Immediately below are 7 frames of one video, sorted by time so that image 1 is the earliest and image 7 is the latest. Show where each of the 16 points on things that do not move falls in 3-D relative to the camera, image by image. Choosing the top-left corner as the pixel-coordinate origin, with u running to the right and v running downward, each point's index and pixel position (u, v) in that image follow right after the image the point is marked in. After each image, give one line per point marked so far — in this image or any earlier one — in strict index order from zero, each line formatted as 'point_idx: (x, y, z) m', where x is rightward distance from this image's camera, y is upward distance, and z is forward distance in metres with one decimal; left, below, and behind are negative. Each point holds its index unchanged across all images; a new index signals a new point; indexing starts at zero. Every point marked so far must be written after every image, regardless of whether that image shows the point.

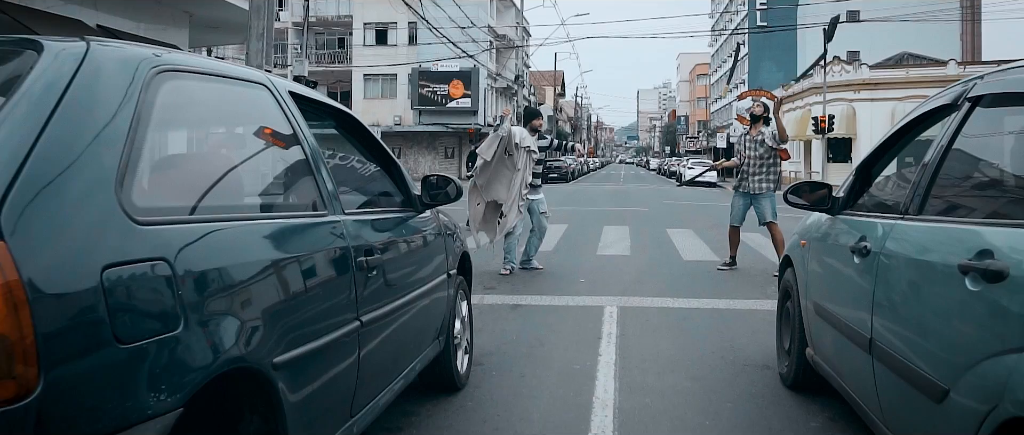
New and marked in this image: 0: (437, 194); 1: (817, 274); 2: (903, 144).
0: (-0.4, +0.1, +4.9) m
1: (+1.7, -0.3, +4.9) m
2: (+2.0, +0.3, +4.4) m
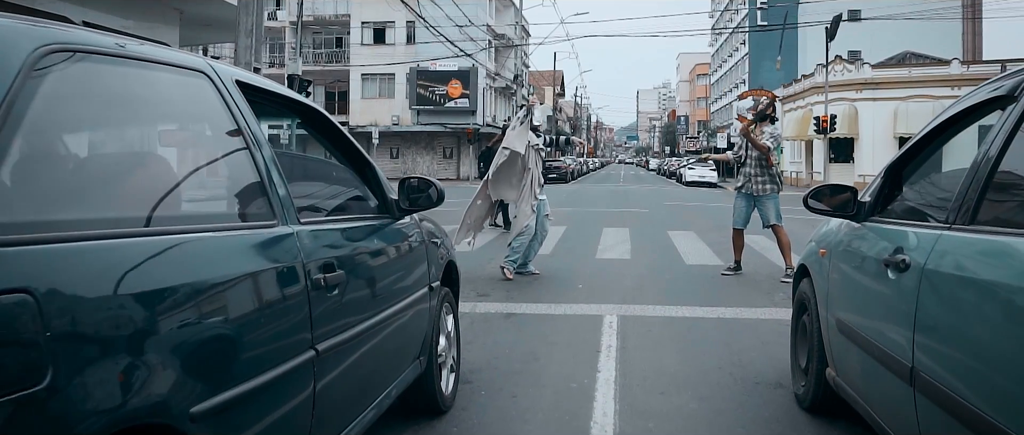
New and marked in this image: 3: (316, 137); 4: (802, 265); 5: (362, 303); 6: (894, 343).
0: (-0.5, +0.1, +4.4) m
1: (+1.7, -0.3, +4.4) m
2: (+1.9, +0.3, +3.9) m
3: (-0.9, +0.4, +4.0) m
4: (+1.7, -0.3, +5.1) m
5: (-0.6, -0.3, +3.7) m
6: (+1.6, -0.5, +3.6) m
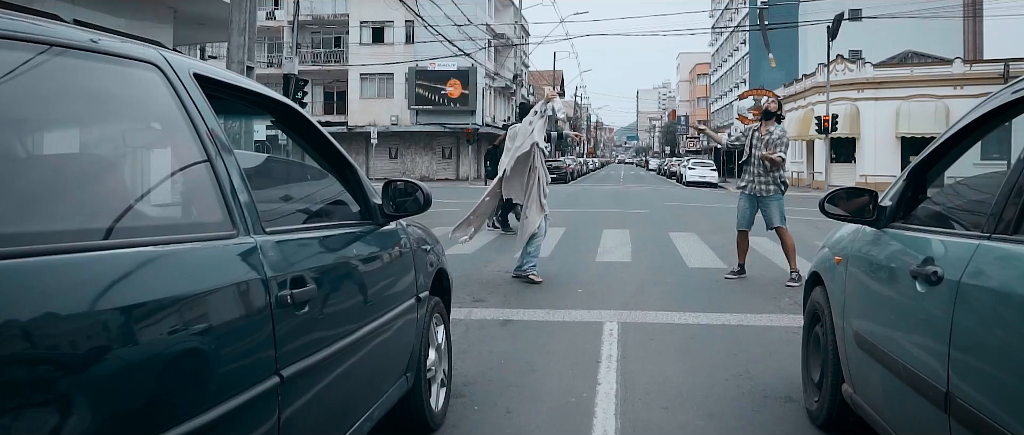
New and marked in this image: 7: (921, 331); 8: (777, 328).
0: (-0.5, +0.1, +4.1) m
1: (+1.6, -0.4, +4.1) m
2: (+1.9, +0.3, +3.7) m
3: (-1.0, +0.4, +3.7) m
4: (+1.7, -0.3, +4.8) m
5: (-0.7, -0.4, +3.4) m
6: (+1.6, -0.5, +3.3) m
7: (+1.6, -0.4, +3.3) m
8: (+2.2, -0.9, +7.2) m
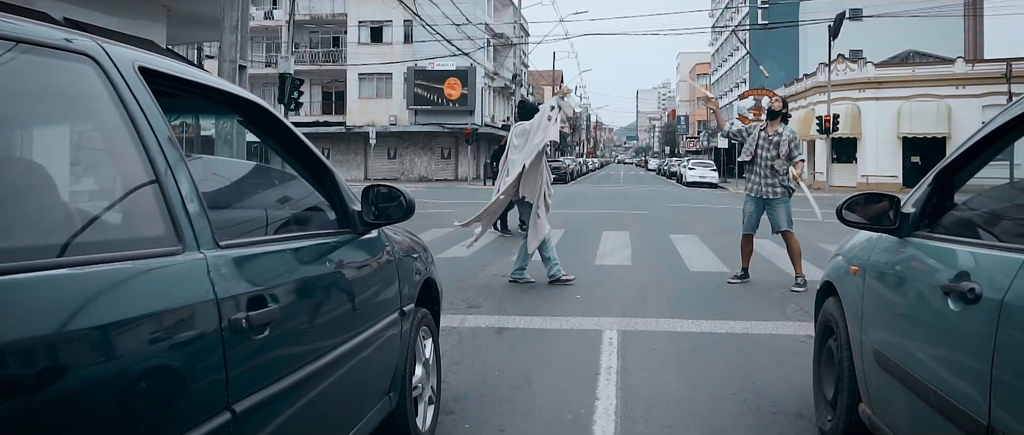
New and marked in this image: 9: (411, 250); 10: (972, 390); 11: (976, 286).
0: (-0.6, 0.0, +3.8) m
1: (+1.6, -0.4, +3.8) m
2: (+1.9, +0.3, +3.4) m
3: (-1.0, +0.3, +3.4) m
4: (+1.6, -0.3, +4.5) m
5: (-0.7, -0.4, +3.1) m
6: (+1.5, -0.6, +3.0) m
7: (+1.5, -0.5, +3.0) m
8: (+2.2, -1.0, +7.0) m
9: (-0.5, -0.2, +4.4) m
10: (+1.5, -0.6, +2.8) m
11: (+1.6, -0.2, +2.9) m
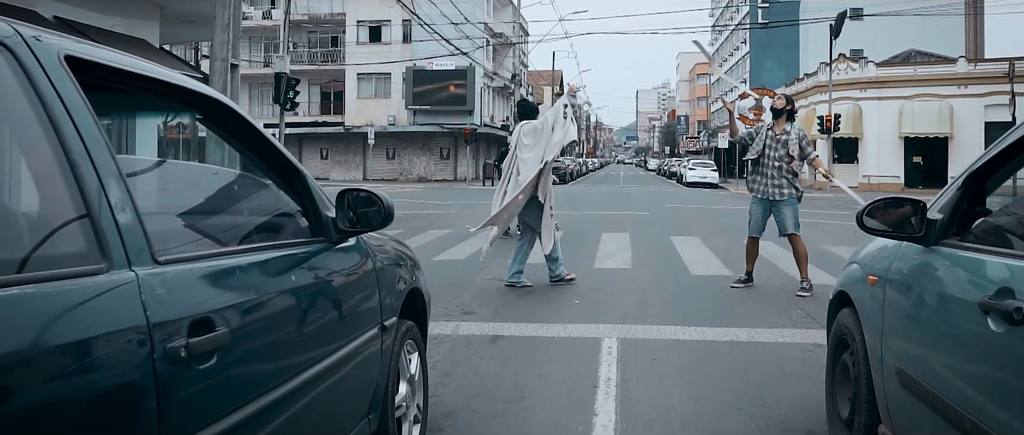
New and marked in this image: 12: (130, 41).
0: (-0.6, 0.0, +3.5) m
1: (+1.5, -0.4, +3.5) m
2: (+1.8, +0.2, +3.1) m
3: (-1.1, +0.3, +3.1) m
4: (+1.6, -0.4, +4.2) m
5: (-0.7, -0.4, +2.8) m
6: (+1.5, -0.6, +2.7) m
7: (+1.5, -0.5, +2.7) m
8: (+2.1, -1.0, +6.7) m
9: (-0.6, -0.2, +4.1) m
10: (+1.5, -0.6, +2.6) m
11: (+1.5, -0.3, +2.6) m
12: (-7.6, +3.5, +17.1) m
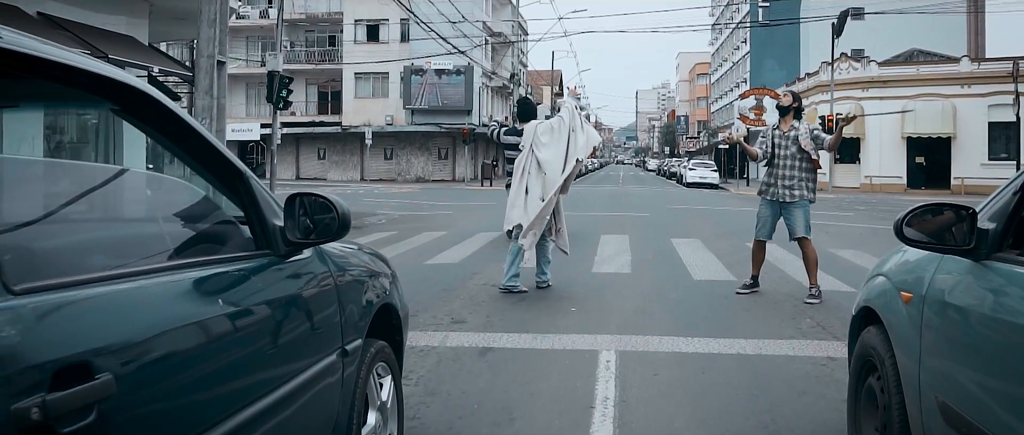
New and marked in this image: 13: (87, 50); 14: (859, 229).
0: (-0.7, 0.0, +3.1) m
1: (+1.5, -0.5, +3.0) m
2: (+1.8, +0.2, +2.6) m
3: (-1.1, +0.3, +2.7) m
4: (+1.5, -0.4, +3.7) m
5: (-0.8, -0.5, +2.4) m
6: (+1.4, -0.6, +2.3) m
7: (+1.4, -0.5, +2.3) m
8: (+2.1, -1.0, +6.2) m
9: (-0.6, -0.2, +3.6) m
10: (+1.4, -0.6, +2.1) m
11: (+1.5, -0.3, +2.1) m
12: (-7.7, +3.5, +16.7) m
13: (-6.8, +2.7, +13.7) m
14: (+7.6, -0.3, +18.8) m
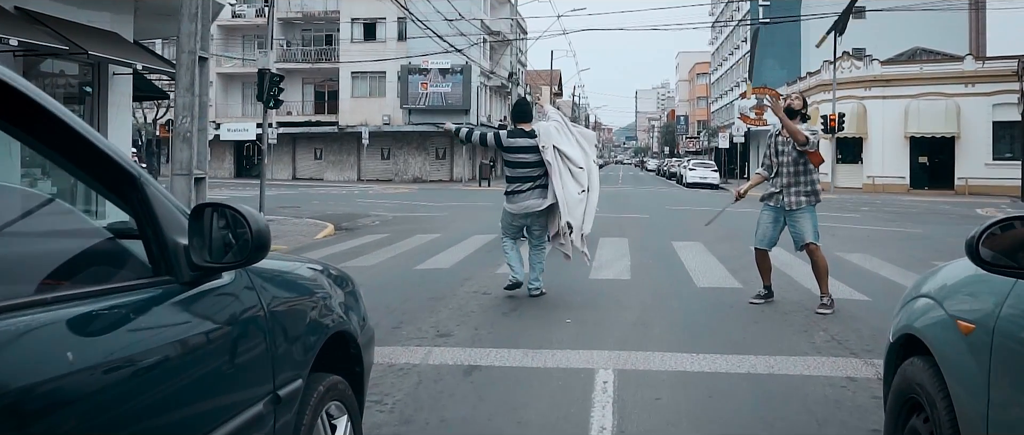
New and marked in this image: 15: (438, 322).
0: (-0.7, -0.1, +2.5) m
1: (+1.4, -0.5, +2.5) m
2: (+1.7, +0.2, +2.0) m
3: (-1.2, +0.2, +2.1) m
4: (+1.5, -0.4, +3.2) m
5: (-0.9, -0.5, +1.8) m
6: (+1.3, -0.7, +1.7) m
7: (+1.4, -0.6, +1.7) m
8: (+2.0, -1.1, +5.6) m
9: (-0.7, -0.3, +3.0) m
10: (+1.3, -0.7, +1.5) m
11: (+1.4, -0.3, +1.6) m
12: (-7.7, +3.5, +16.1) m
13: (-6.8, +2.6, +13.1) m
14: (+7.5, -0.3, +18.2) m
15: (-0.7, -0.9, +7.6) m
